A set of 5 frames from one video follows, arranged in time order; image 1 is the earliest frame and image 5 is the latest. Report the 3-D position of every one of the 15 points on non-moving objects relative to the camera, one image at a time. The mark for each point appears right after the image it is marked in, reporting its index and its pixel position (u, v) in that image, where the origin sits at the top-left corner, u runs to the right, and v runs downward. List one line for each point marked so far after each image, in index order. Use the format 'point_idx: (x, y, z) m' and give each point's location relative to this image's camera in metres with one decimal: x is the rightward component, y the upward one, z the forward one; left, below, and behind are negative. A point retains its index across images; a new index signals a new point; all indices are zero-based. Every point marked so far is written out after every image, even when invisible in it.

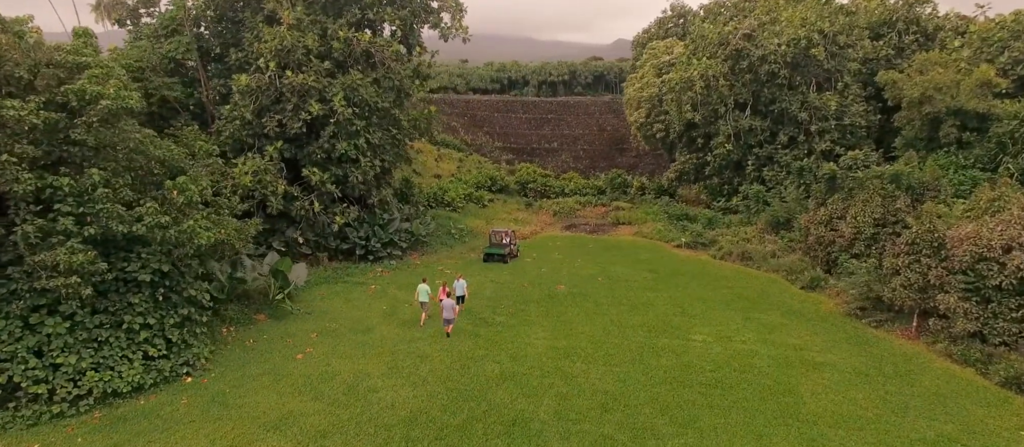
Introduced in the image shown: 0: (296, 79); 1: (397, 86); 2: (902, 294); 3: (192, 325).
0: (-5.0, +3.3, +15.1) m
1: (-2.9, +3.5, +16.9) m
2: (+6.5, -1.2, +10.7) m
3: (-4.6, -1.5, +9.4) m
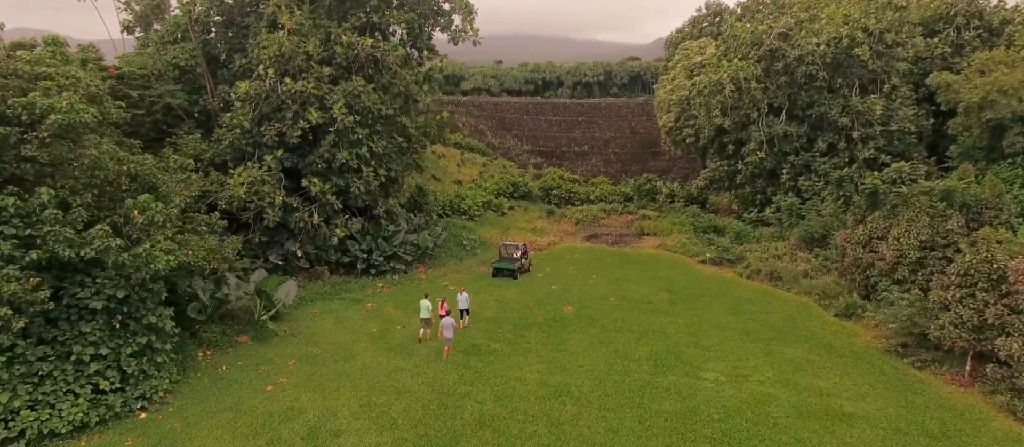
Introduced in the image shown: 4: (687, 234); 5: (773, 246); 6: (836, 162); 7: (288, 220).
0: (-4.8, +3.0, +14.5) m
1: (-2.6, +3.2, +16.2) m
2: (+6.3, -1.6, +9.4) m
3: (-4.8, -1.8, +8.8) m
4: (+5.4, -0.3, +20.1) m
5: (+6.6, -0.6, +16.6) m
6: (+9.3, +1.8, +18.8) m
7: (-5.1, +0.1, +14.8) m
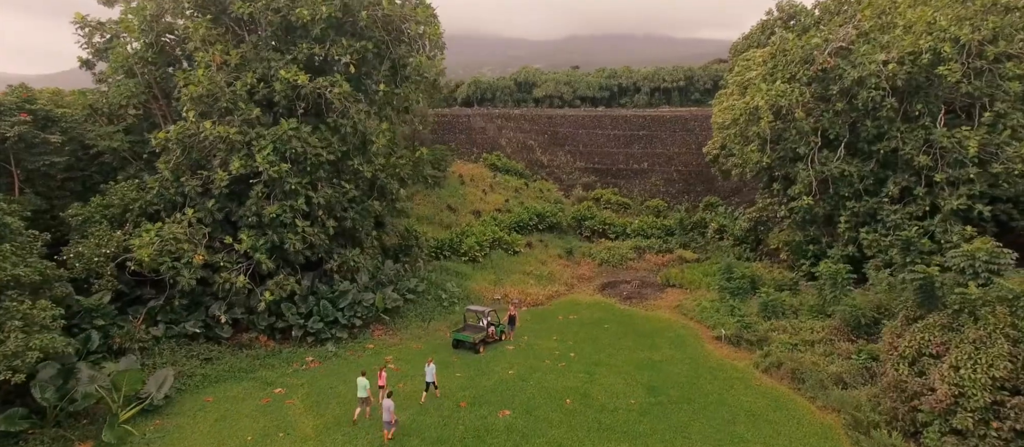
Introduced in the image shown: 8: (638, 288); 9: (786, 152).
0: (-5.7, +1.8, +12.6) m
1: (-3.3, +2.0, +13.9) m
2: (+4.4, -3.0, +5.8) m
3: (-6.7, -3.0, +7.0) m
4: (+5.2, -1.7, +16.5) m
5: (+5.8, -2.1, +12.9) m
6: (+8.9, +0.3, +14.7) m
7: (-6.0, -1.1, +12.9) m
8: (+3.5, -1.8, +18.0) m
9: (+7.0, +1.8, +16.6) m
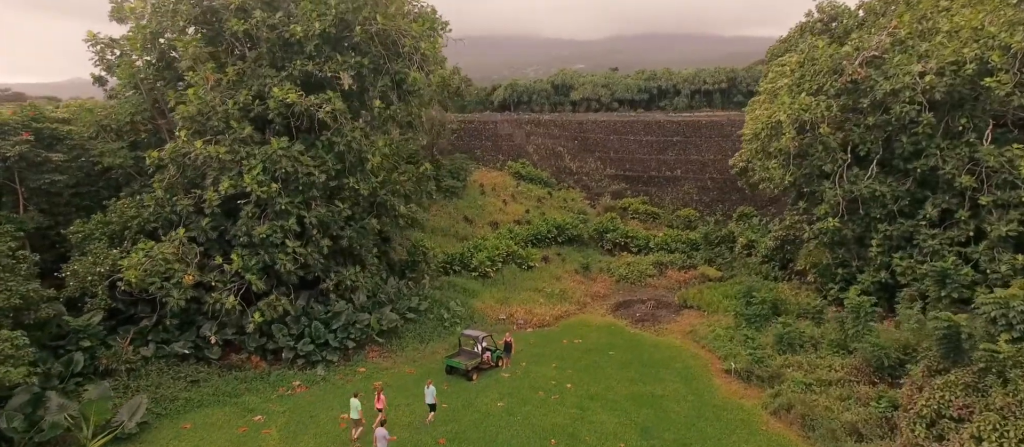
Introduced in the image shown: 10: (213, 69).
0: (-5.8, +1.4, +12.4) m
1: (-3.3, +1.6, +13.5) m
2: (+3.7, -3.5, +4.9) m
3: (-7.3, -3.4, +6.9) m
4: (+5.3, -2.2, +15.5) m
5: (+5.7, -2.6, +11.9) m
6: (+8.9, -0.3, +13.4) m
7: (-6.1, -1.5, +12.8) m
8: (+3.7, -2.3, +17.2) m
9: (+7.1, +1.3, +15.4) m
10: (-5.9, +3.1, +12.9) m
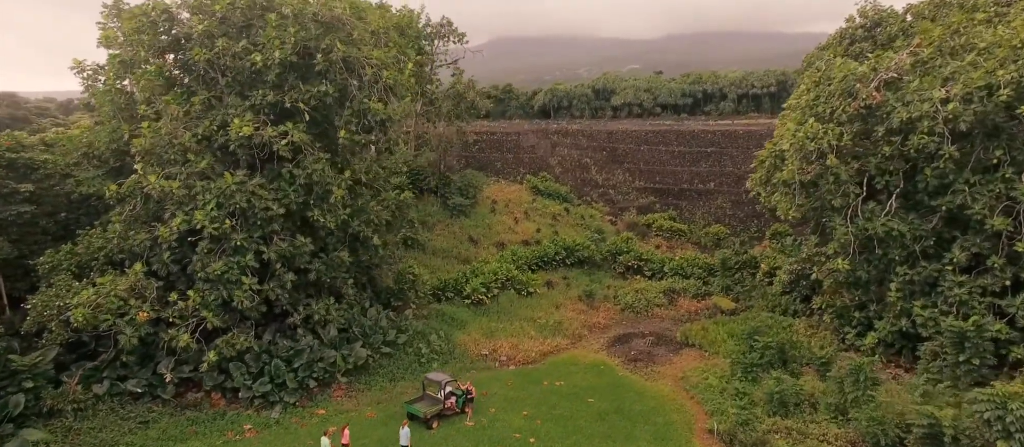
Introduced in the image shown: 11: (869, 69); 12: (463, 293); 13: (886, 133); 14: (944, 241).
0: (-6.5, +0.8, +12.0) m
1: (-3.8, +0.9, +12.9) m
2: (+2.3, -4.4, +3.8) m
3: (-8.5, -4.0, +6.7) m
4: (+4.8, -3.0, +14.2) m
5: (+4.8, -3.4, +10.5) m
6: (+8.3, -1.1, +11.7) m
7: (-6.7, -2.1, +12.5) m
8: (+3.4, -3.0, +15.9) m
9: (+6.7, +0.5, +13.9) m
10: (-6.5, +2.5, +12.5) m
11: (+7.0, +3.1, +12.8) m
12: (-1.3, -1.9, +18.1) m
13: (+7.2, +1.8, +12.6) m
14: (+8.2, -0.3, +12.6) m
